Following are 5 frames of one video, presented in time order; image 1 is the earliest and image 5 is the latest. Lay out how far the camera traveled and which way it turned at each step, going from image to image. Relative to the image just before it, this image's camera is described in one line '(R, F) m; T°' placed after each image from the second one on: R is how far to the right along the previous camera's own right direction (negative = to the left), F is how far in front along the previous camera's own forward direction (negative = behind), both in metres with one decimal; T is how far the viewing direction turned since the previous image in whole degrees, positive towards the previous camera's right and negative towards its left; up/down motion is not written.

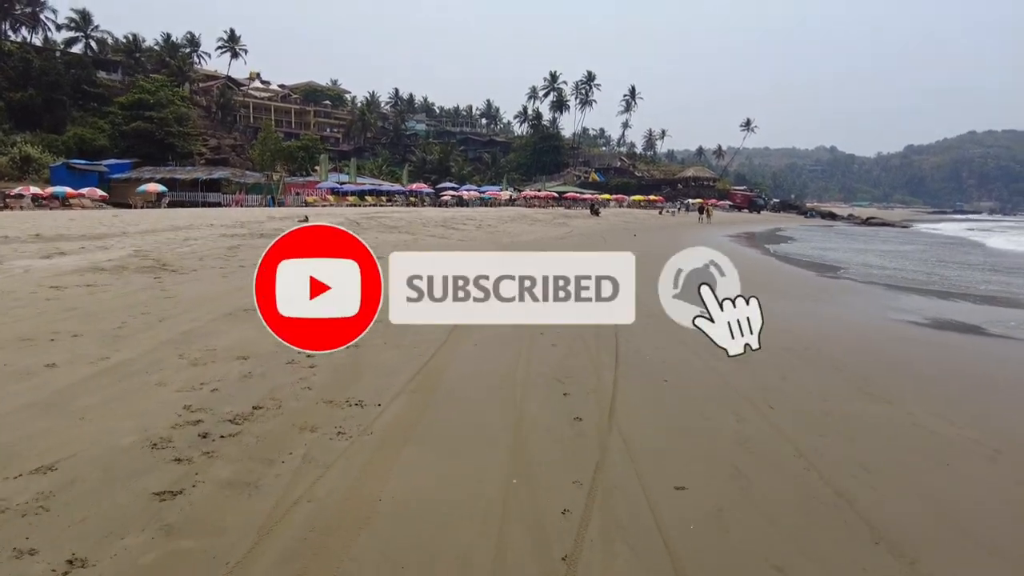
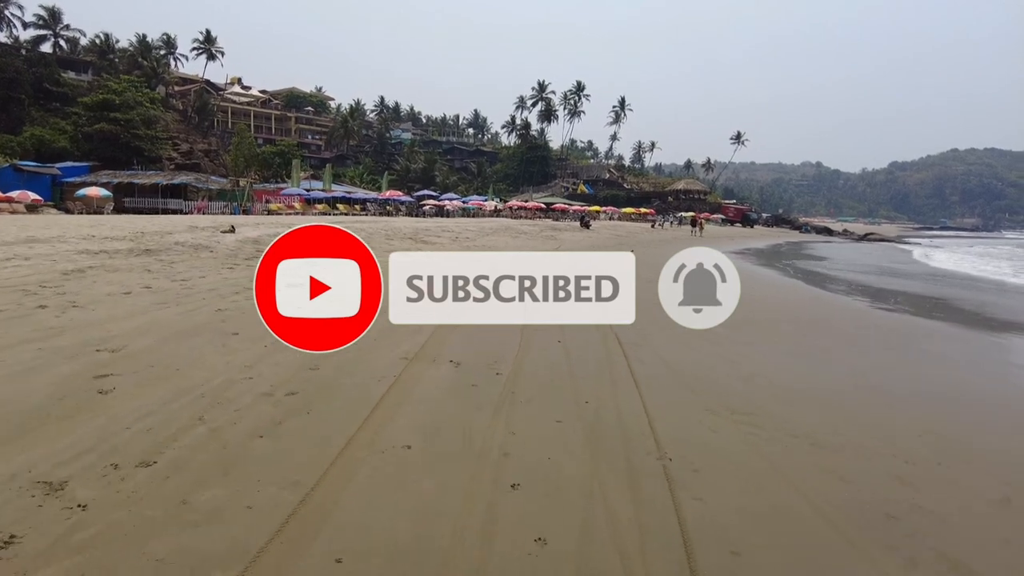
(+0.2, +3.4) m; +1°
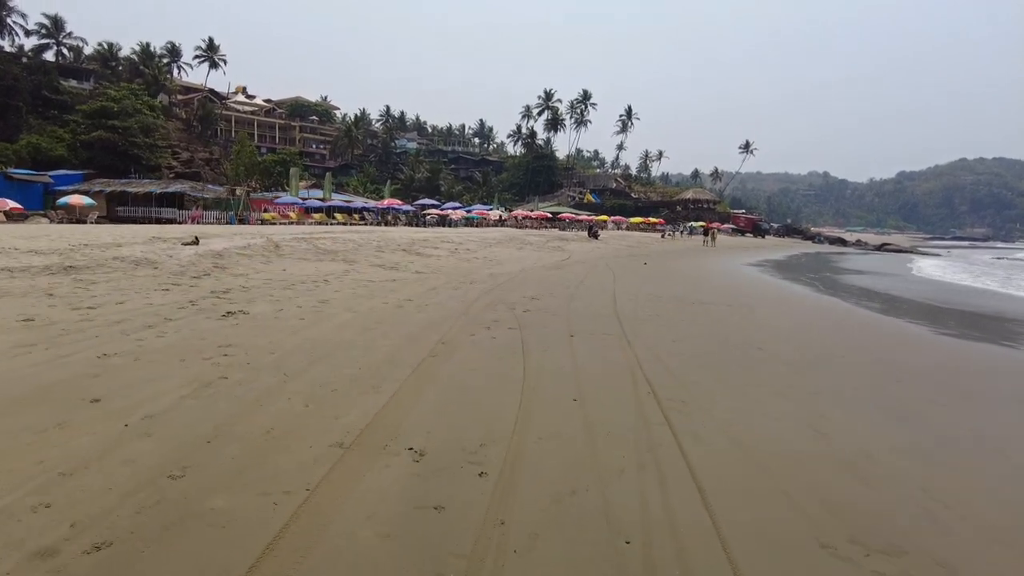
(+0.1, +1.9) m; -1°
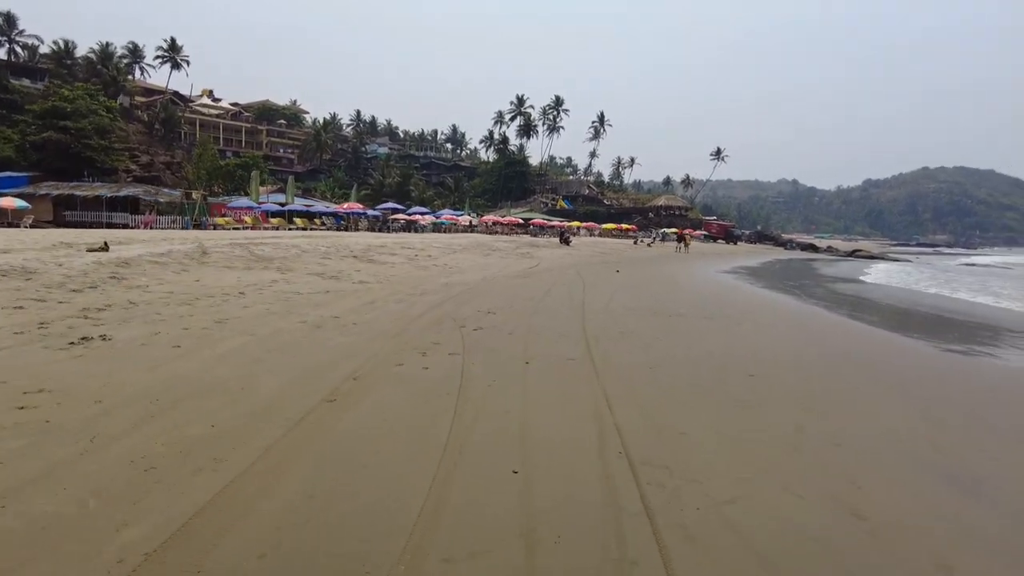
(+0.3, +1.4) m; +2°
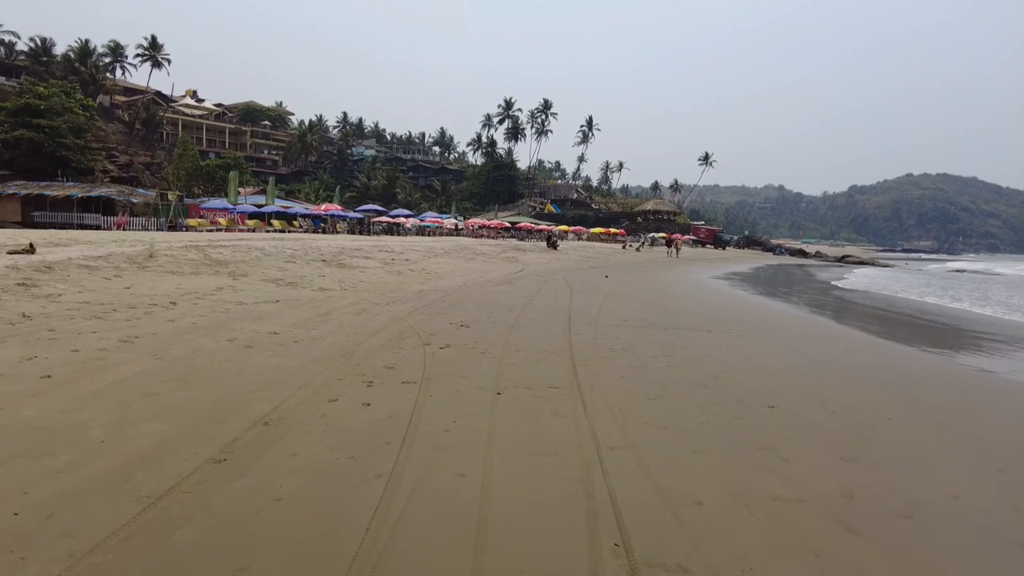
(+0.1, +1.1) m; +1°
